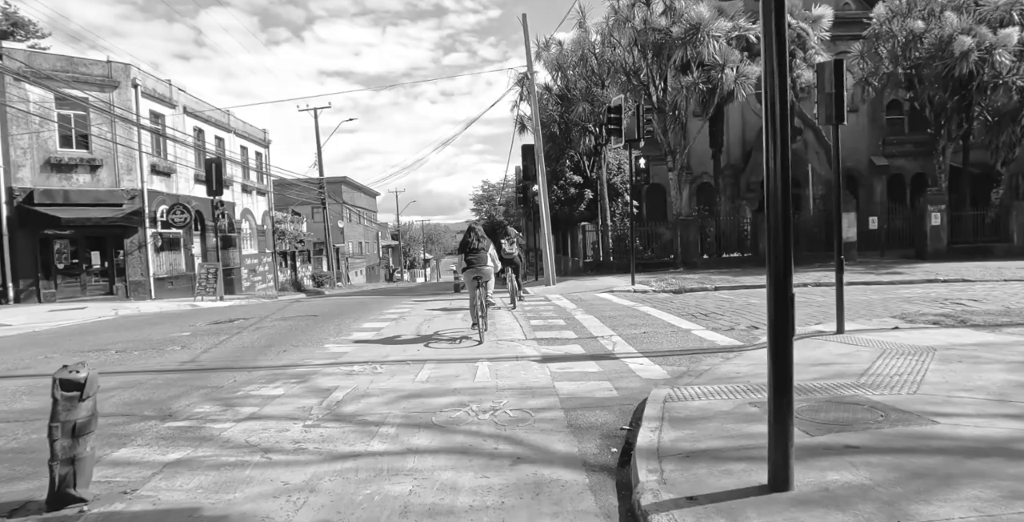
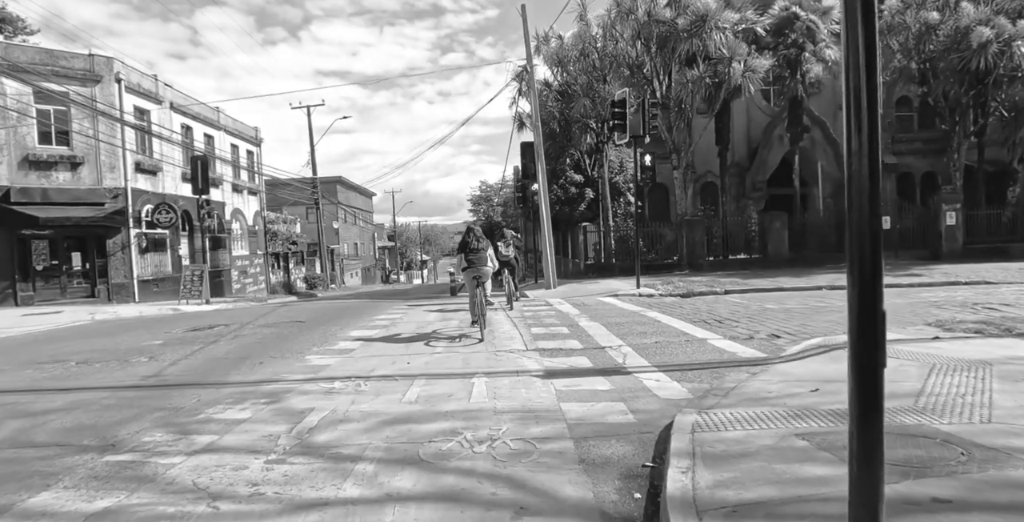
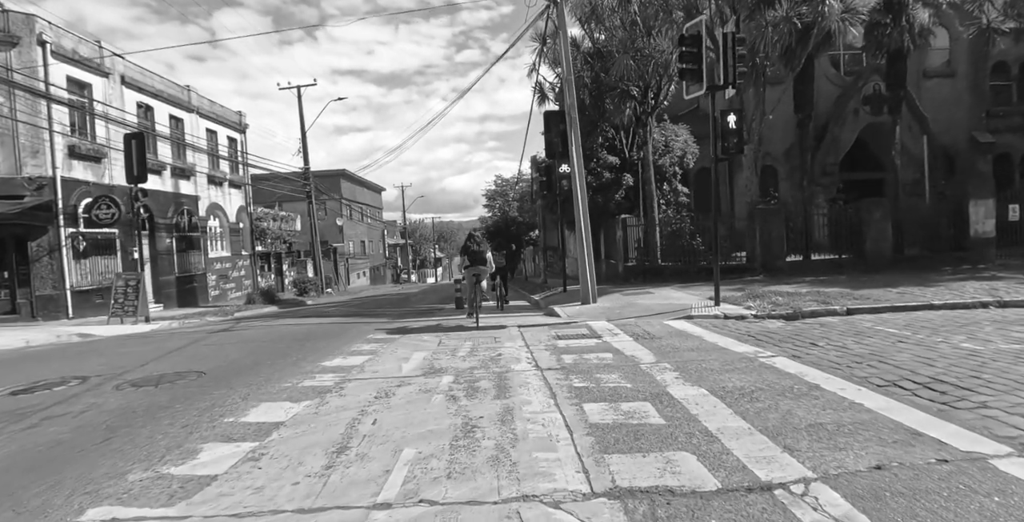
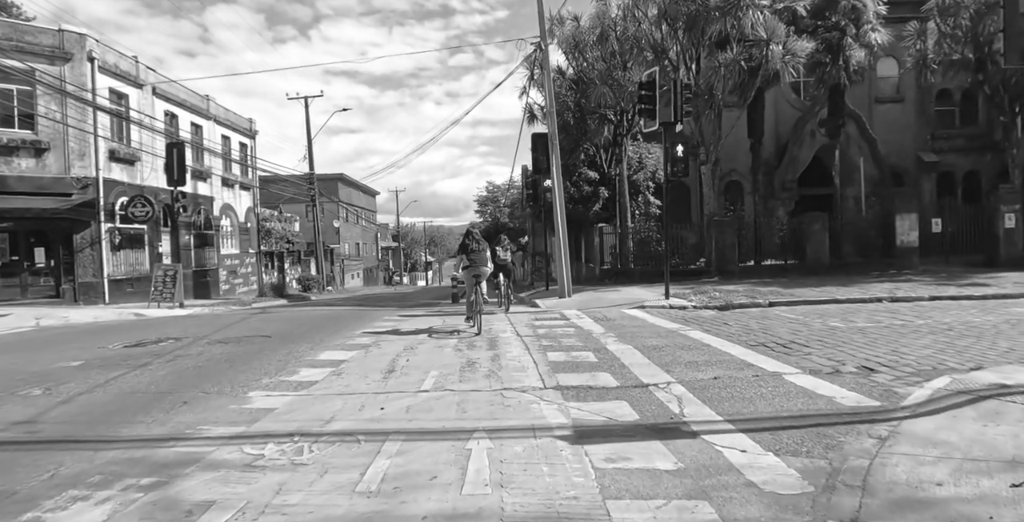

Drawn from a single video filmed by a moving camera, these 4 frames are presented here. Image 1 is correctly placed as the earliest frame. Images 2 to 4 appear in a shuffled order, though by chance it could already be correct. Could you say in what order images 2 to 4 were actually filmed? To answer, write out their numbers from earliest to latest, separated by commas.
2, 4, 3
